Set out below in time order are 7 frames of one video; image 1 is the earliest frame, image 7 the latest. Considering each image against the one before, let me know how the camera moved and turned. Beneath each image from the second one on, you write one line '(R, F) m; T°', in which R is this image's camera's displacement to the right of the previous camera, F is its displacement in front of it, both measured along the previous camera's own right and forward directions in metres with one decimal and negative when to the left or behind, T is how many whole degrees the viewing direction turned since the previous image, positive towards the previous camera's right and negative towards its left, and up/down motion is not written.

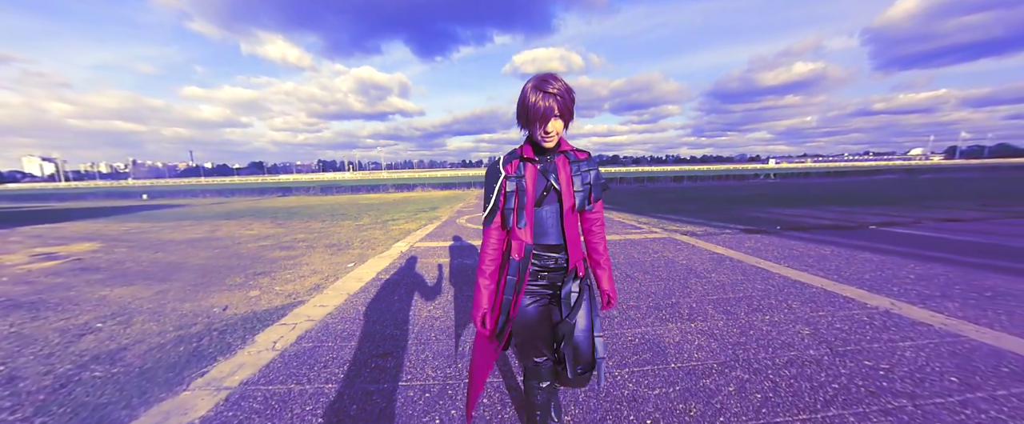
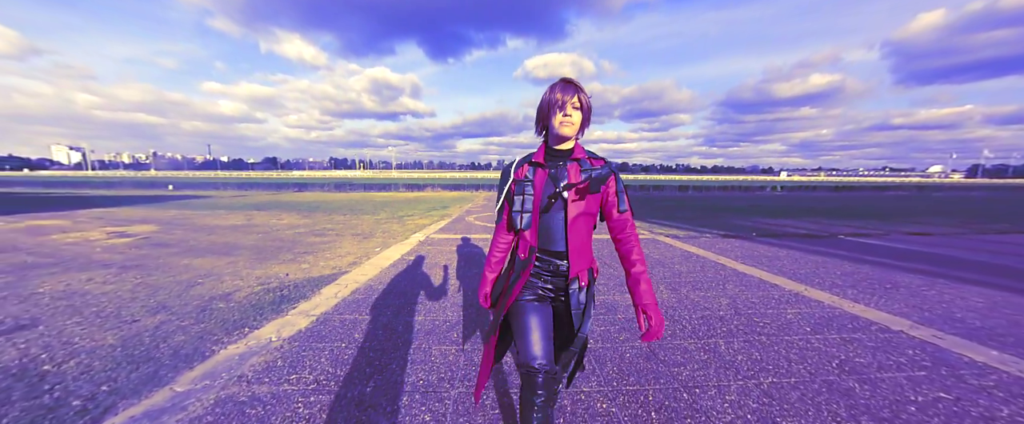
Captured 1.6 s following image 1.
(+0.1, -1.1) m; -1°
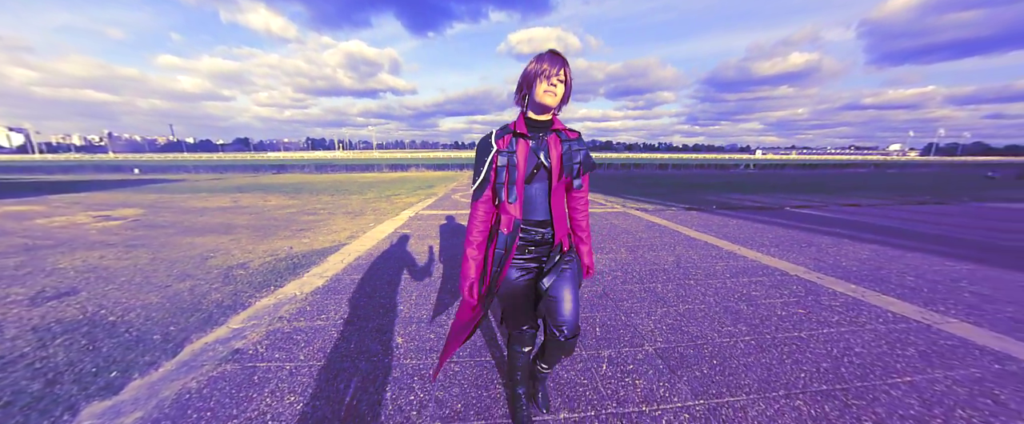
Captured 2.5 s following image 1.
(+0.1, -0.7) m; +3°
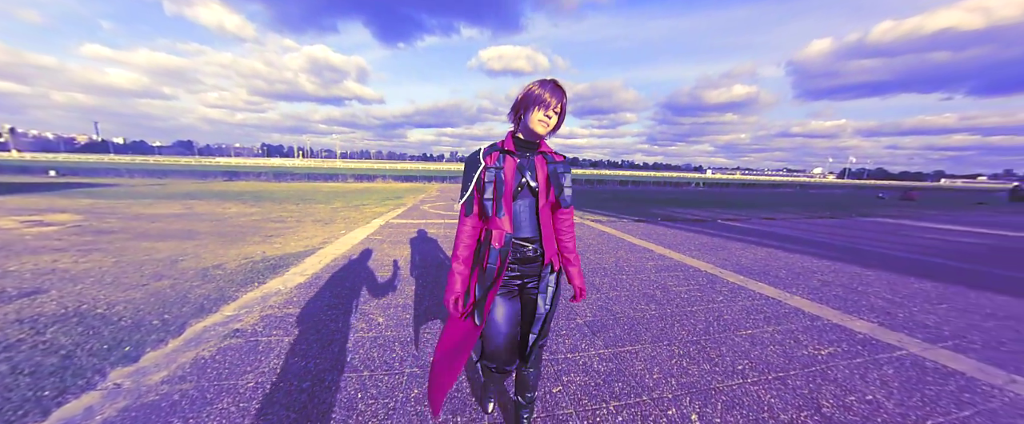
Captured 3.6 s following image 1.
(+0.1, -0.7) m; +6°
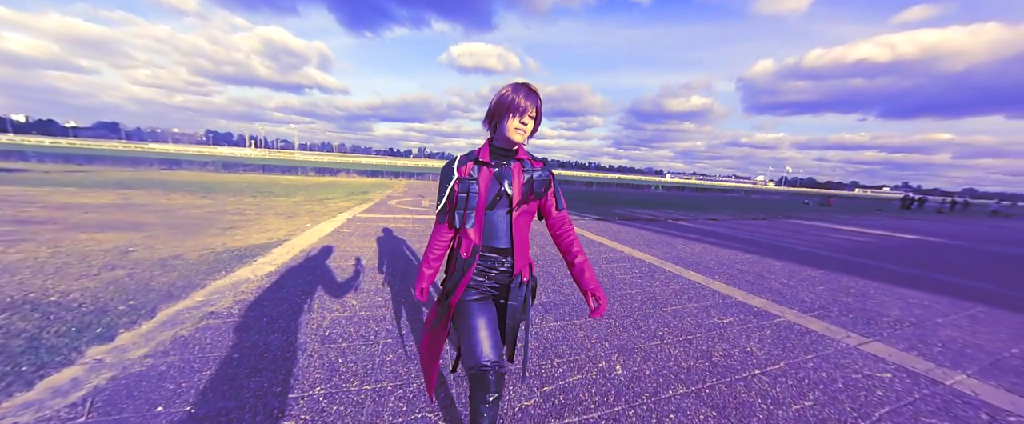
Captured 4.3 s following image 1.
(0.0, -0.4) m; +6°
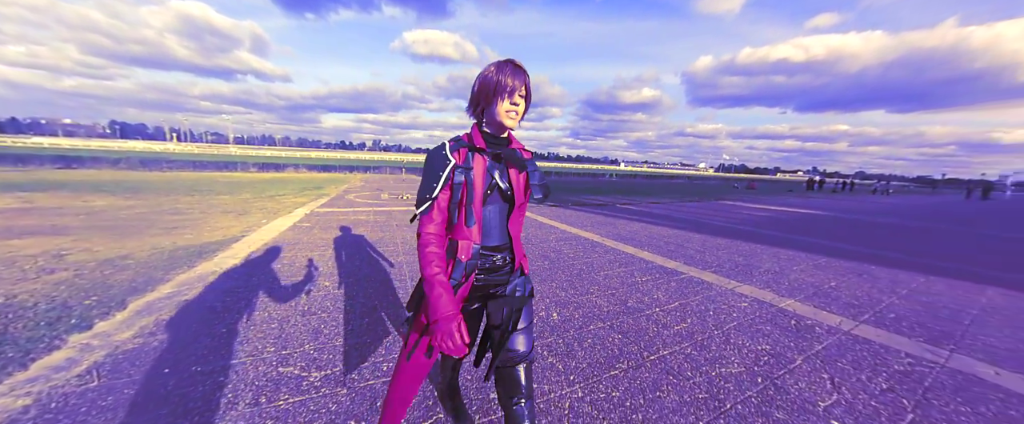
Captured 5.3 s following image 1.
(+0.1, -0.6) m; +7°
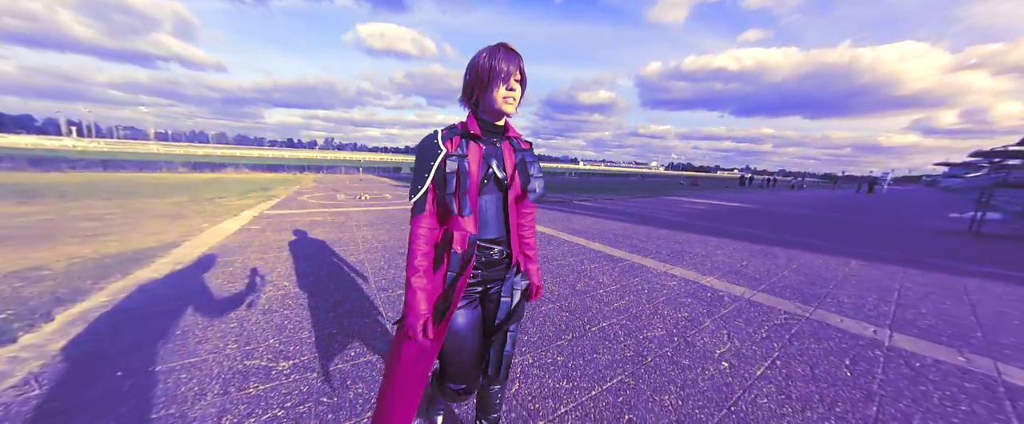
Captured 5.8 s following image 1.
(+0.1, -0.3) m; +7°
